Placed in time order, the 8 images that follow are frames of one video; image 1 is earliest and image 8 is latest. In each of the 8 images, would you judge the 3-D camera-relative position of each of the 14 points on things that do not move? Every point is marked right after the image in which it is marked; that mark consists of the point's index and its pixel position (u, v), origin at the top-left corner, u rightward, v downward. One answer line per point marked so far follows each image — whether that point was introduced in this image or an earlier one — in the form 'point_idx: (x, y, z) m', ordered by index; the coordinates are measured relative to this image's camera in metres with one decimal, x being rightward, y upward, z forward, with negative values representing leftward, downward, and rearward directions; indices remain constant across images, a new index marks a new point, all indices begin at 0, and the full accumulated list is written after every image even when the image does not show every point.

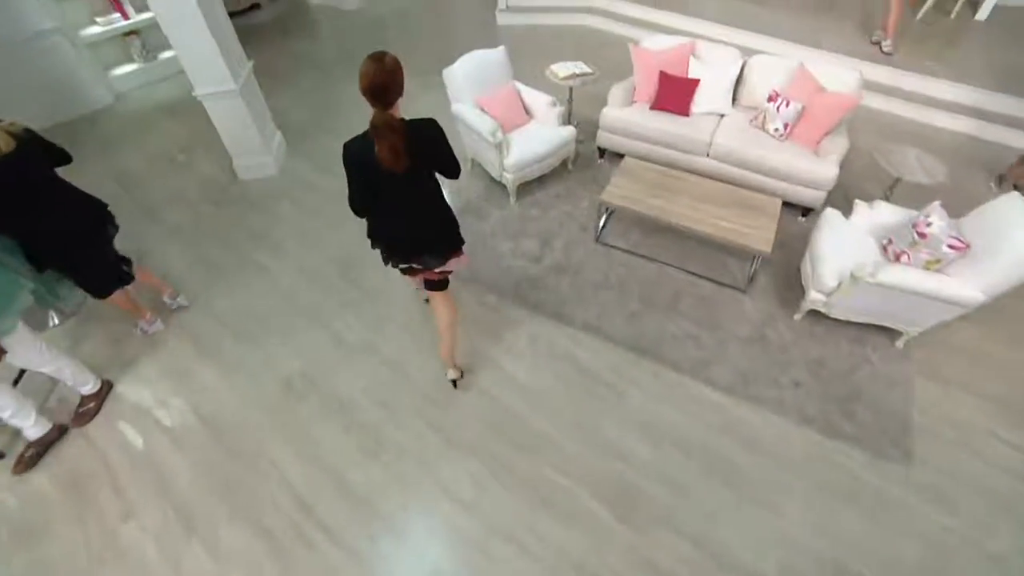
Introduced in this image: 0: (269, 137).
0: (-1.7, +1.1, +3.8) m
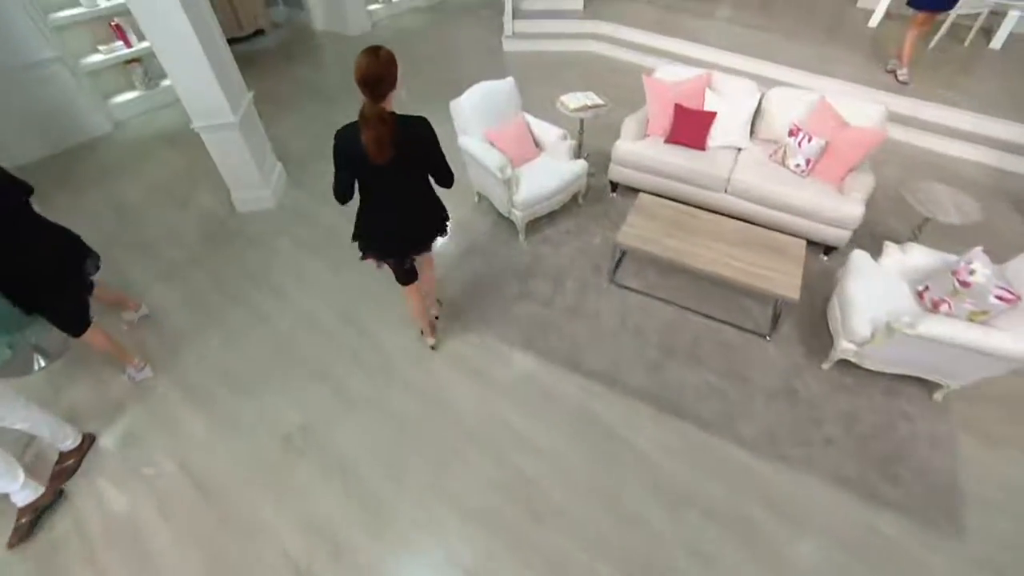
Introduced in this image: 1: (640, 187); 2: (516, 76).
0: (-1.6, +0.8, +3.6) m
1: (+0.8, +0.6, +3.4) m
2: (0.0, +2.3, +5.8) m
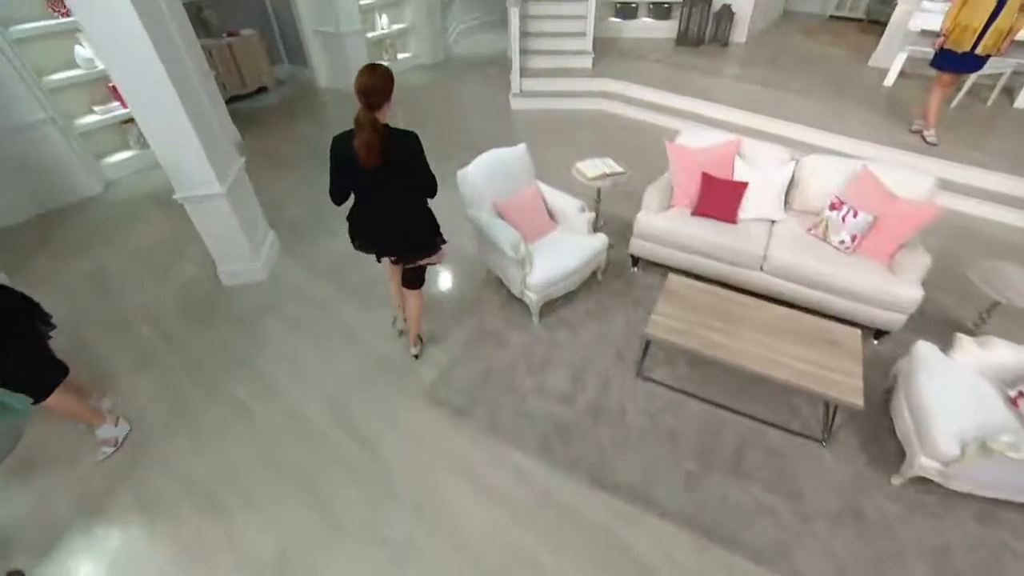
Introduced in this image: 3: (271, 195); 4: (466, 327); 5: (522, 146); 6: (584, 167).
0: (-1.6, +0.3, +3.3) m
1: (+0.9, +0.1, +3.1) m
2: (+0.1, +1.6, +5.6) m
3: (-2.0, +0.8, +4.5) m
4: (-0.3, -0.2, +2.9) m
5: (+0.1, +0.8, +3.0) m
6: (+0.4, +0.7, +3.2) m
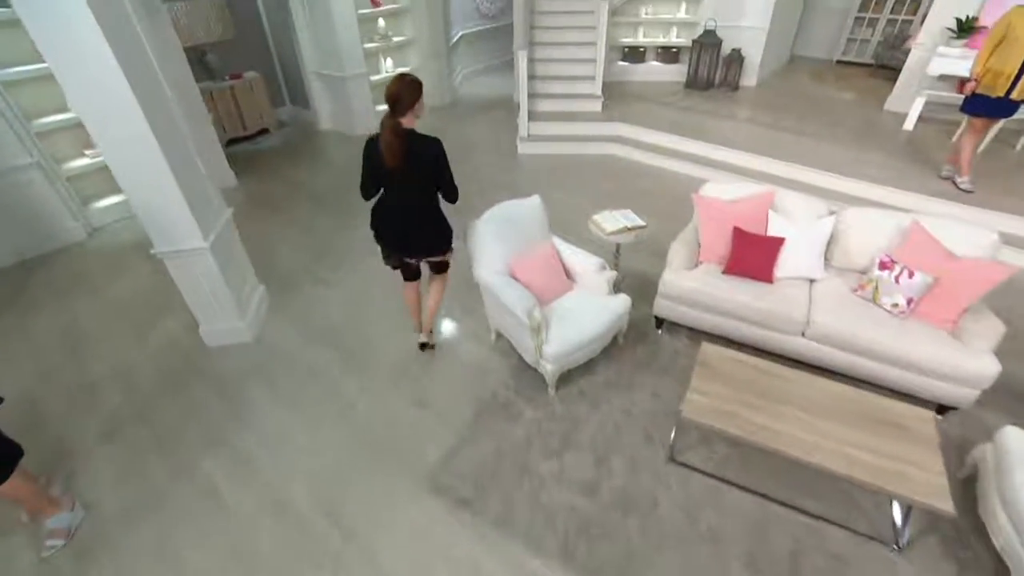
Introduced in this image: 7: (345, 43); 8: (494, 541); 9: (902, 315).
0: (-1.5, 0.0, +3.1) m
1: (+1.0, -0.2, +2.8) m
2: (+0.2, +1.1, +5.4) m
3: (-2.0, +0.4, +4.2) m
4: (-0.2, -0.5, +2.6) m
5: (+0.1, +0.5, +2.7) m
6: (+0.5, +0.4, +2.9) m
7: (-1.8, +2.6, +5.8) m
8: (-0.1, -1.0, +2.1) m
9: (+1.8, -0.1, +2.5) m
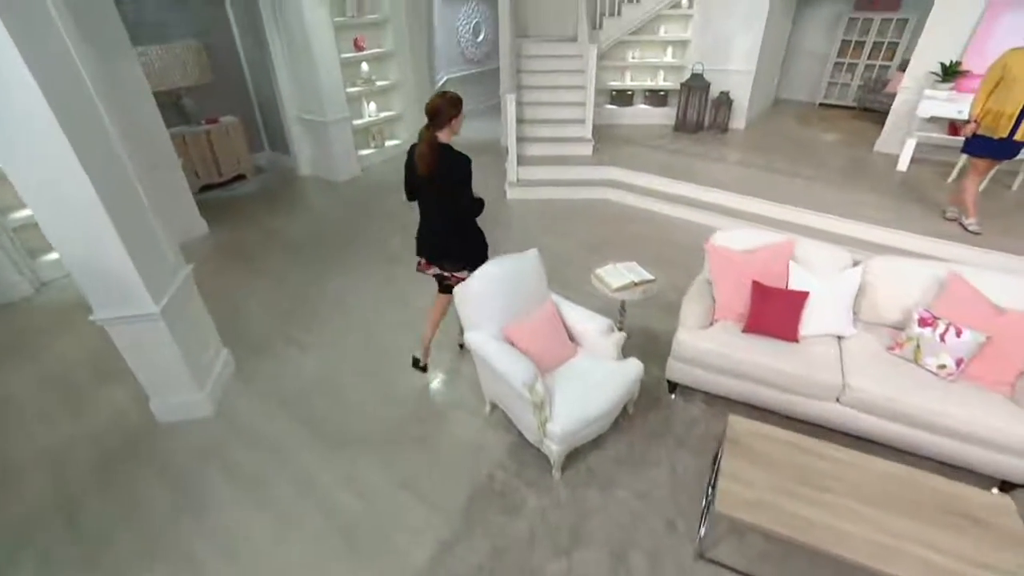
0: (-1.5, -0.4, +2.7) m
1: (+0.9, -0.5, +2.5) m
2: (+0.1, +0.6, +5.1) m
3: (-2.0, 0.0, +3.9) m
4: (-0.2, -0.8, +2.2) m
5: (+0.1, +0.2, +2.5) m
6: (+0.5, +0.1, +2.6) m
7: (-1.9, +2.1, +5.6) m
8: (-0.1, -1.2, +1.7) m
9: (+1.8, -0.4, +2.2) m
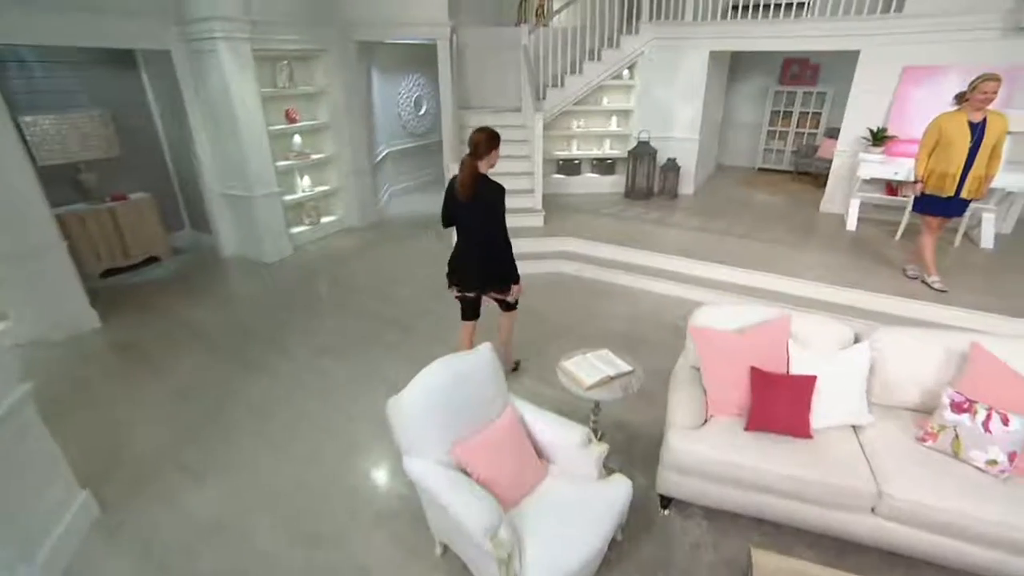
0: (-1.7, -0.8, +2.0) m
1: (+0.8, -0.8, +2.1) m
2: (-0.4, -0.1, +4.7) m
3: (-2.3, -0.7, +3.2) m
4: (-0.3, -1.2, +1.6) m
5: (-0.1, -0.2, +2.0) m
6: (+0.3, -0.3, +2.2) m
7: (-2.5, +1.2, +5.1) m
8: (-0.1, -1.5, +1.0) m
9: (+1.6, -0.6, +1.8) m
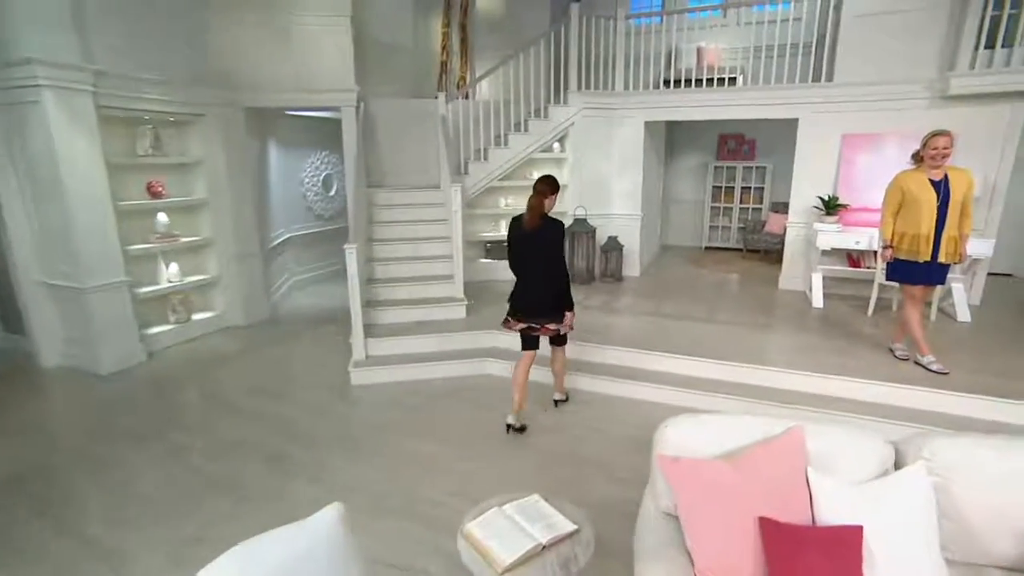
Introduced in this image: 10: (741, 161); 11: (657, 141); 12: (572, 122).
0: (-2.1, -1.1, +0.7) m
1: (+0.4, -1.0, +0.9) m
2: (-1.0, -0.8, +3.5) m
3: (-2.8, -1.2, +1.8) m
4: (-0.7, -1.3, +0.3) m
5: (-0.5, -0.4, +0.9) m
6: (-0.2, -0.6, +1.1) m
7: (-3.2, +0.3, +4.0) m
8: (-0.4, -1.5, -0.3) m
9: (+1.2, -0.8, +0.8) m
10: (+3.2, +1.7, +7.4) m
11: (+1.8, +1.8, +6.6) m
12: (+0.7, +1.8, +5.9) m
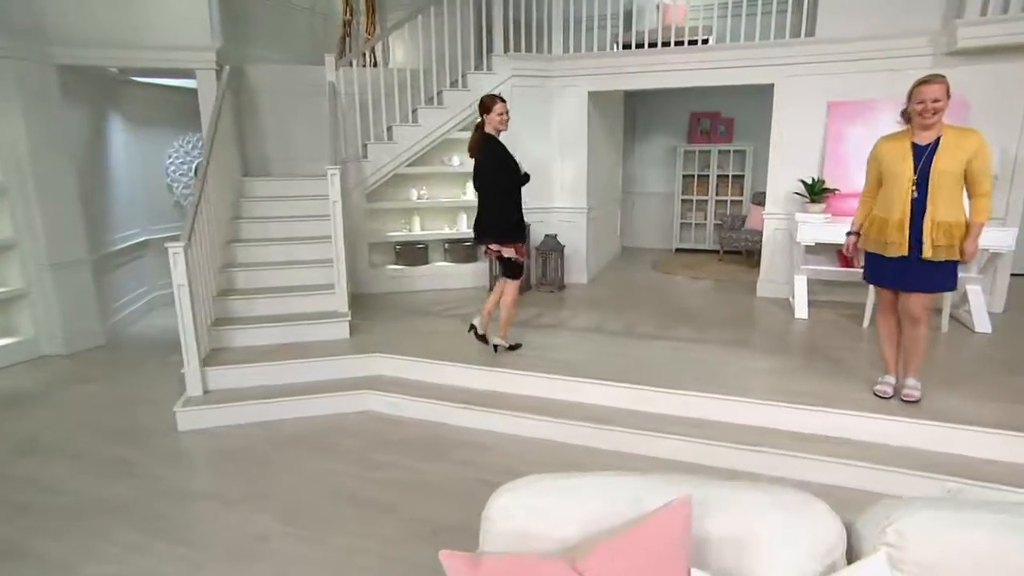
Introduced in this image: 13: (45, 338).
0: (-2.8, -1.1, -0.5) m
1: (-0.3, -1.0, -0.3) m
2: (-1.7, -0.9, +2.3) m
3: (-3.5, -1.2, +0.6) m
4: (-1.3, -1.3, -0.9) m
5: (-1.2, -0.4, -0.3) m
6: (-0.9, -0.6, -0.1) m
7: (-3.9, +0.2, +2.8) m
8: (-1.1, -1.5, -1.5) m
9: (+0.6, -0.7, -0.4) m
10: (+2.4, +1.7, +6.3) m
11: (+1.0, +1.7, +5.5) m
12: (-0.1, +1.7, +4.8) m
13: (-3.5, -0.4, +4.0) m
